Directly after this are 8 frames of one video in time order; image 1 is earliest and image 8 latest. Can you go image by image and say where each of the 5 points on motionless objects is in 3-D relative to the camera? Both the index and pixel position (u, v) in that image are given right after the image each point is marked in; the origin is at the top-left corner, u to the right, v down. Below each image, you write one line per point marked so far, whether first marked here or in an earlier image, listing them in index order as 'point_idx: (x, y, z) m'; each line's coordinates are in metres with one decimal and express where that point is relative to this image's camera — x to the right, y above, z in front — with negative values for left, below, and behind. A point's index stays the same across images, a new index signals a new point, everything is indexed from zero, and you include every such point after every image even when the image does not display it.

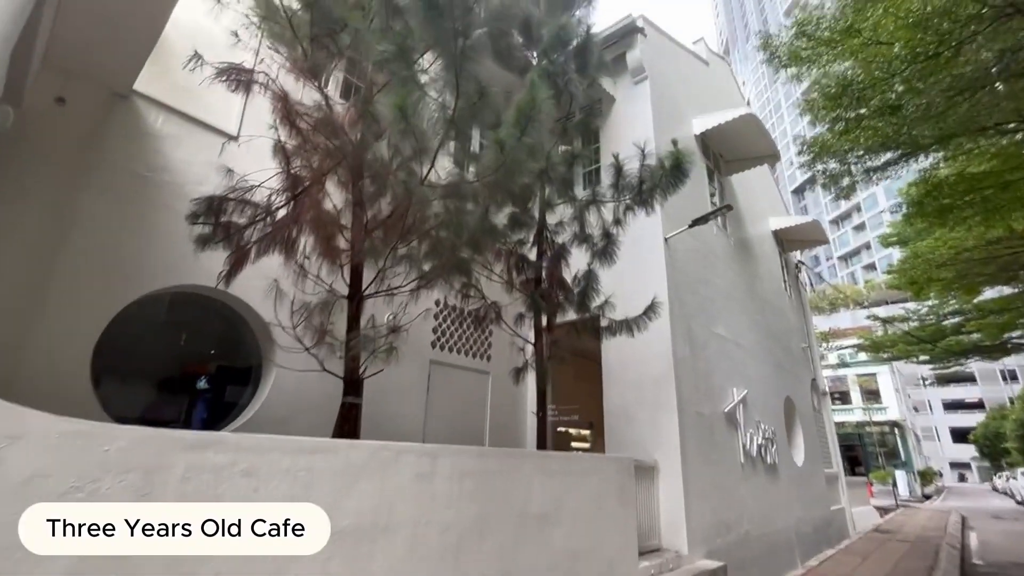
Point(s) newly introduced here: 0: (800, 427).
0: (+6.5, -3.1, +10.7) m
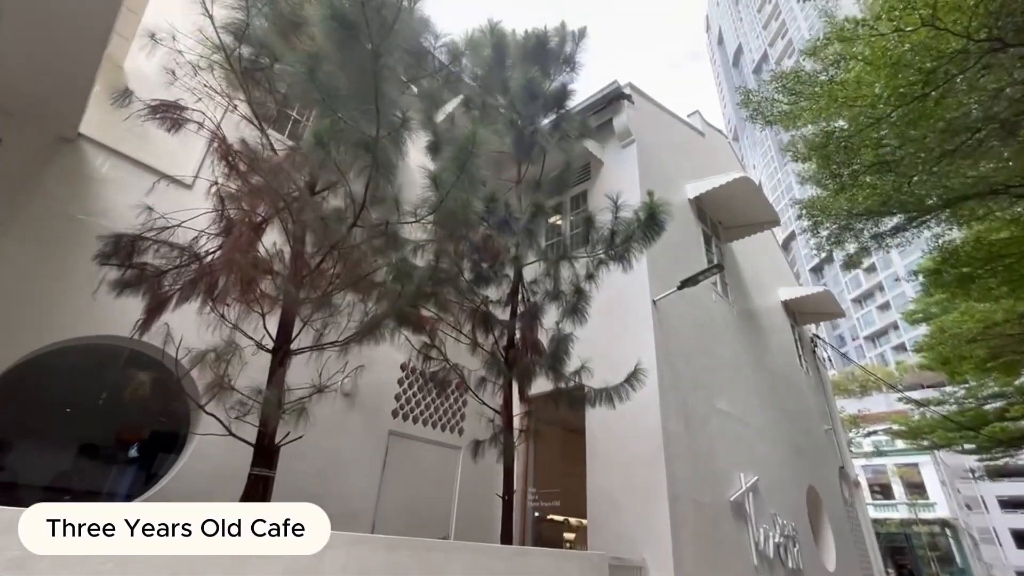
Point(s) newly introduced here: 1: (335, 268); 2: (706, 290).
0: (+6.2, -4.7, +9.4) m
1: (-1.4, +0.2, +3.9) m
2: (+3.4, 0.0, +8.2) m
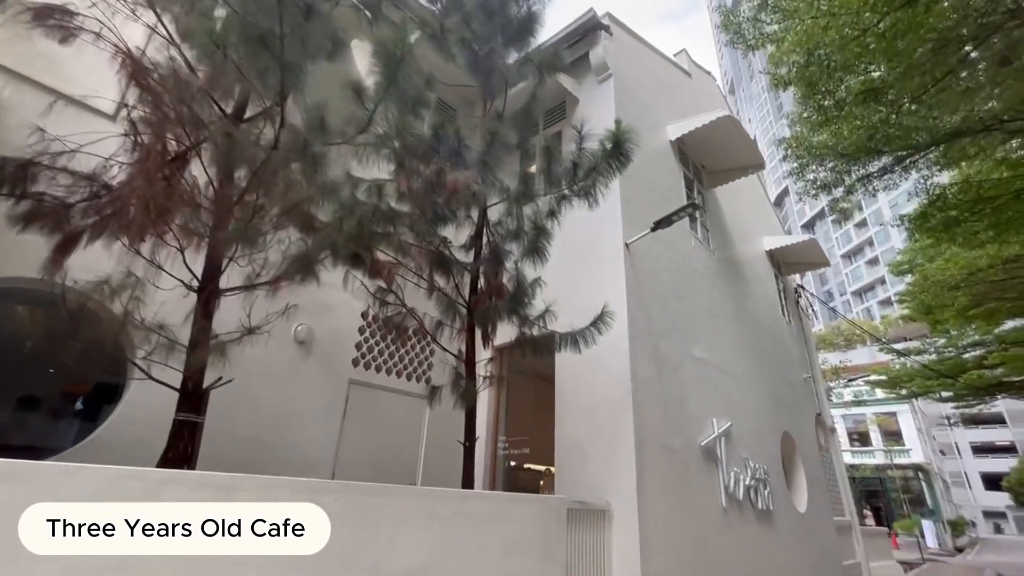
0: (+5.8, -3.6, +9.5) m
1: (-1.8, +0.7, +3.5) m
2: (+2.9, +0.9, +7.9) m
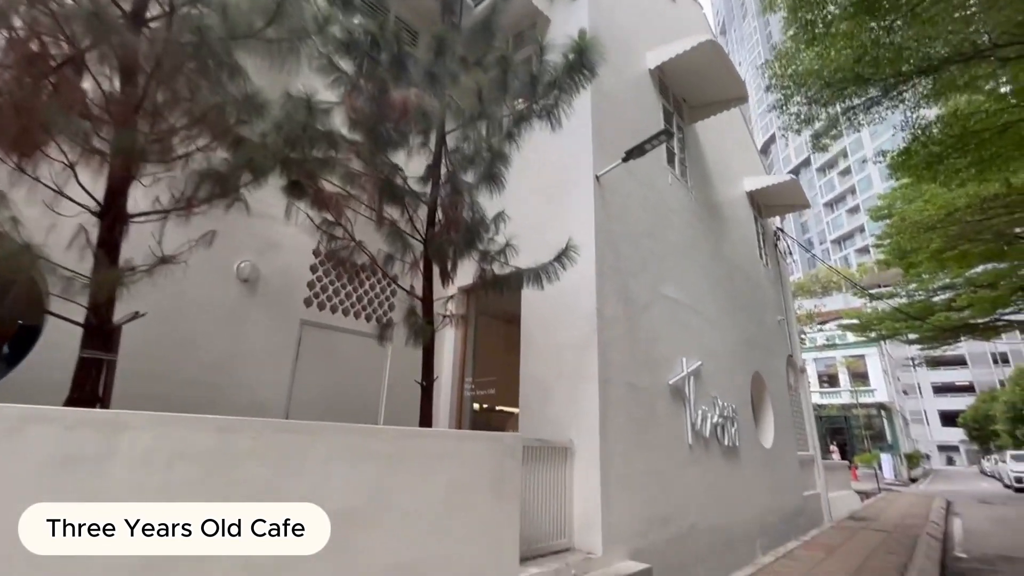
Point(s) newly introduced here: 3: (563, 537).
0: (+5.3, -2.4, +9.7) m
1: (-2.2, +1.2, +3.0) m
2: (+2.4, +1.9, +7.5) m
3: (+0.5, -2.4, +4.6) m
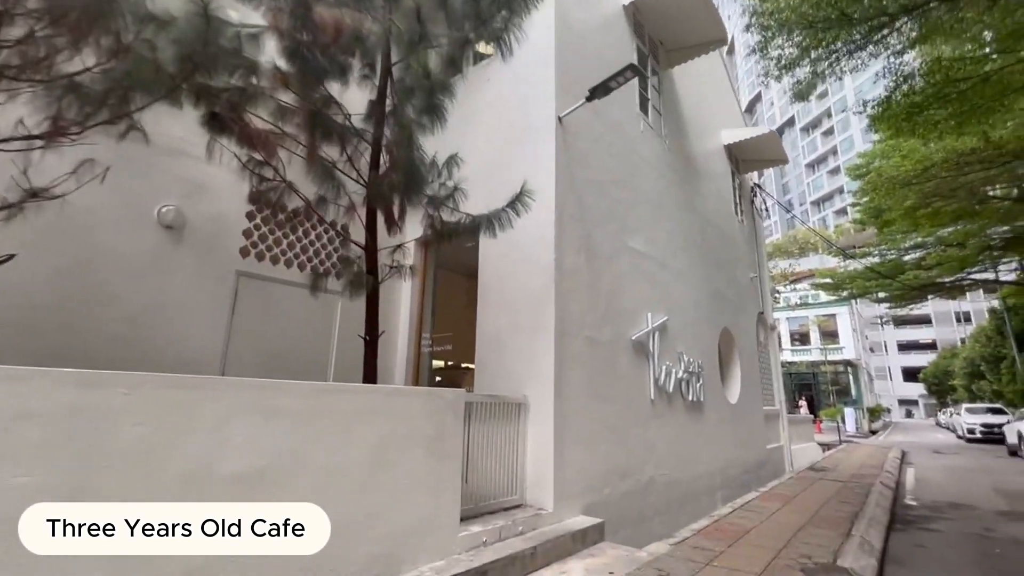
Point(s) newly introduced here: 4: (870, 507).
0: (+4.6, -1.5, +9.7) m
1: (-2.6, +1.5, +2.5) m
2: (+1.8, +2.6, +7.1) m
3: (0.0, -2.0, +4.5) m
4: (+4.8, -2.9, +6.4) m
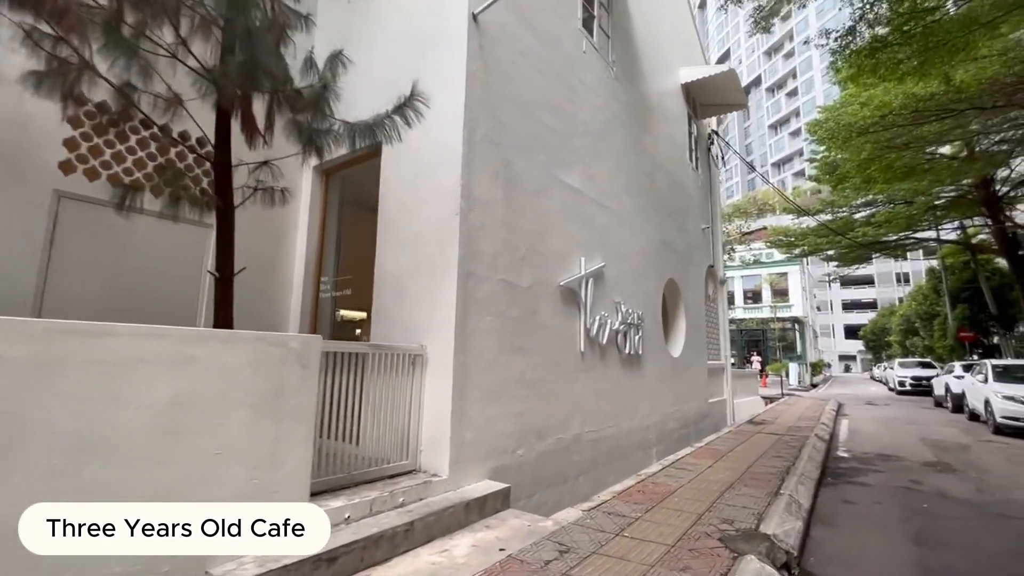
0: (+3.4, -0.5, +9.3) m
1: (-3.3, +1.9, +1.4) m
2: (+0.8, +3.3, +6.2) m
3: (-0.9, -1.4, +3.8) m
4: (+3.7, -2.2, +6.1) m
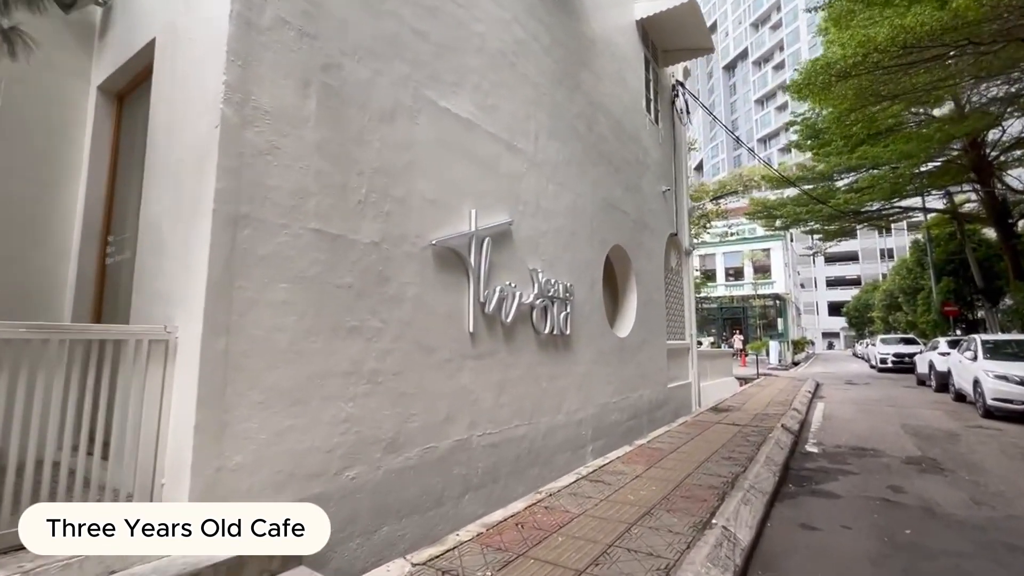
0: (+2.1, 0.0, +8.0) m
1: (-4.5, +2.1, -0.1) m
2: (-0.5, +3.7, +4.7) m
3: (-2.0, -1.1, +2.5) m
4: (+2.5, -1.8, +4.9) m
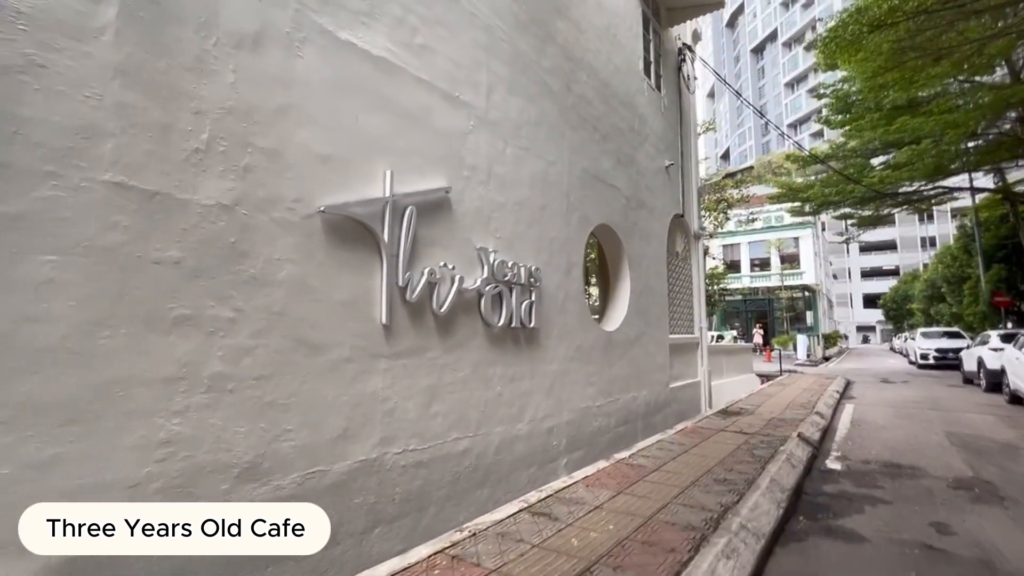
0: (+1.7, +0.2, +7.0) m
1: (-5.2, +2.1, -0.8) m
2: (-1.0, +3.8, +3.8) m
3: (-2.7, -1.0, +1.7) m
4: (+2.0, -1.7, +3.9) m
